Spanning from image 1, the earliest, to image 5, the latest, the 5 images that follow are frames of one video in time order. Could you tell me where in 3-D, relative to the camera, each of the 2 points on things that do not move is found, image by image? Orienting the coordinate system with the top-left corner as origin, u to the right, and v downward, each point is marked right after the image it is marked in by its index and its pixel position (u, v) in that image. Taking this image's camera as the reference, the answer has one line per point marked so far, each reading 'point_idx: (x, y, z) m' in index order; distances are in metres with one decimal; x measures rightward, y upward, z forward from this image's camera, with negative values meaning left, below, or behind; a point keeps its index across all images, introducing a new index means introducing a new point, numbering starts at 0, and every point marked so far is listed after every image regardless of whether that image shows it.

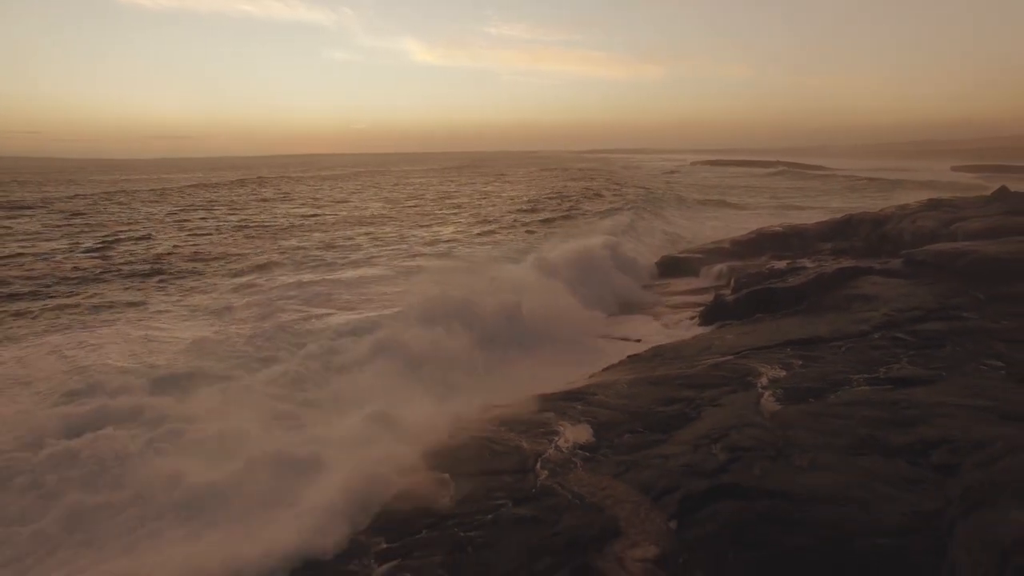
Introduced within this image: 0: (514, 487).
0: (0.0, -1.6, +4.7) m
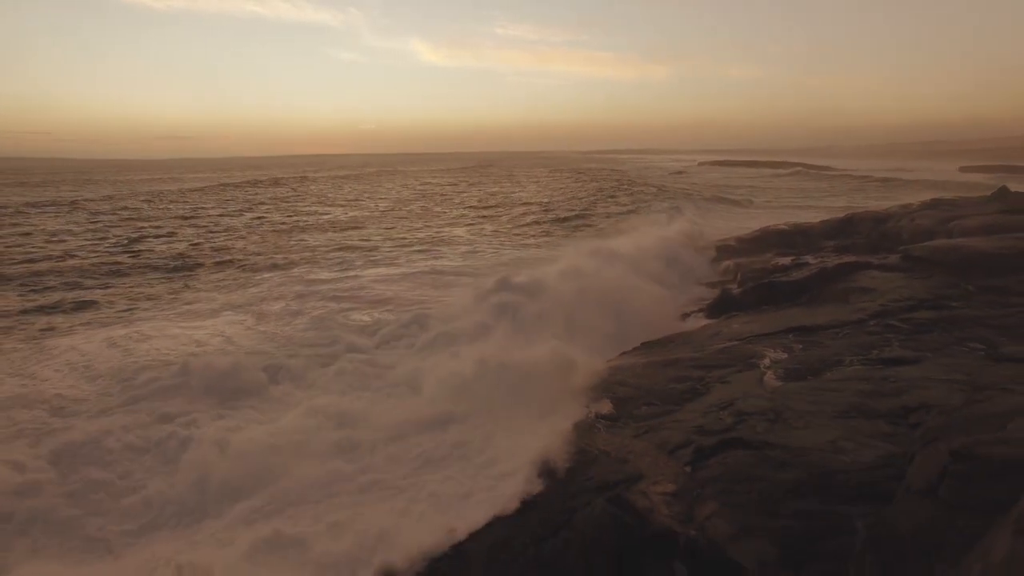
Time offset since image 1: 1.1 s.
0: (+0.3, -1.4, +5.5) m
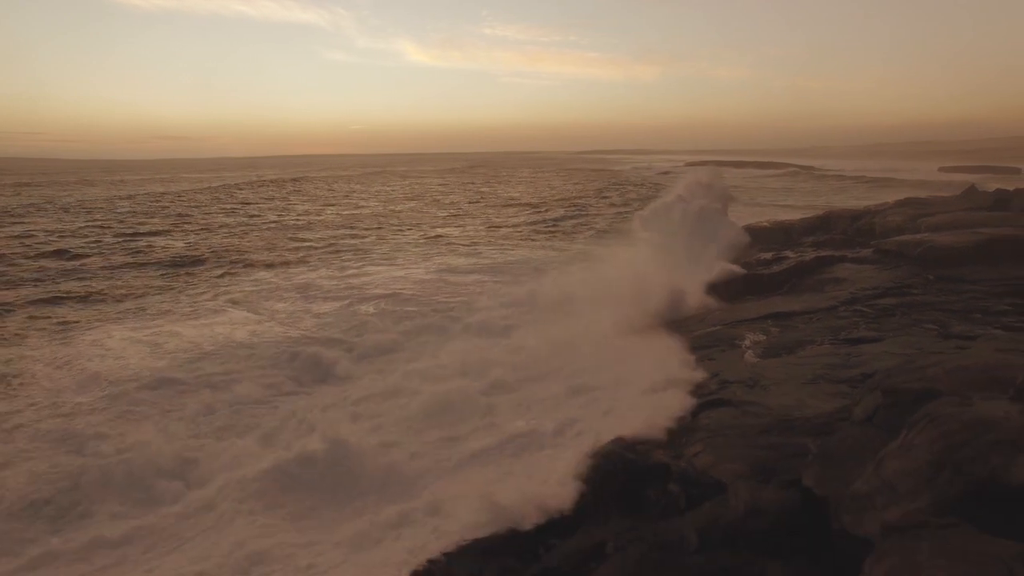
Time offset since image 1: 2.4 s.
0: (+0.5, -1.3, +6.3) m
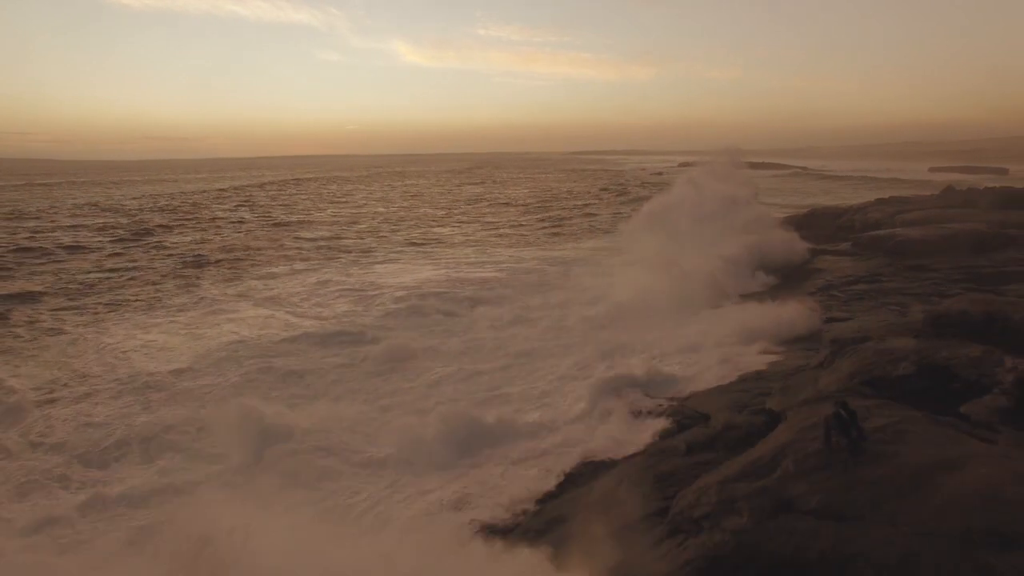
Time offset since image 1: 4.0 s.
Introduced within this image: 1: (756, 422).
0: (+0.7, -1.1, +7.3) m
1: (+1.9, -1.0, +4.7) m
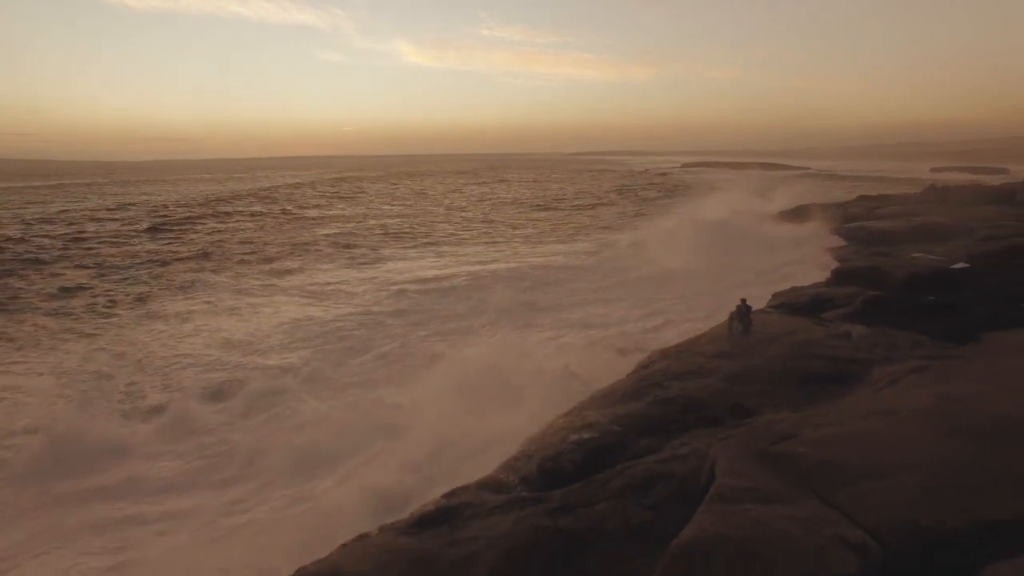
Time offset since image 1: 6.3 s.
0: (+0.8, -0.8, +8.5) m
1: (+2.0, -0.8, +5.8) m
